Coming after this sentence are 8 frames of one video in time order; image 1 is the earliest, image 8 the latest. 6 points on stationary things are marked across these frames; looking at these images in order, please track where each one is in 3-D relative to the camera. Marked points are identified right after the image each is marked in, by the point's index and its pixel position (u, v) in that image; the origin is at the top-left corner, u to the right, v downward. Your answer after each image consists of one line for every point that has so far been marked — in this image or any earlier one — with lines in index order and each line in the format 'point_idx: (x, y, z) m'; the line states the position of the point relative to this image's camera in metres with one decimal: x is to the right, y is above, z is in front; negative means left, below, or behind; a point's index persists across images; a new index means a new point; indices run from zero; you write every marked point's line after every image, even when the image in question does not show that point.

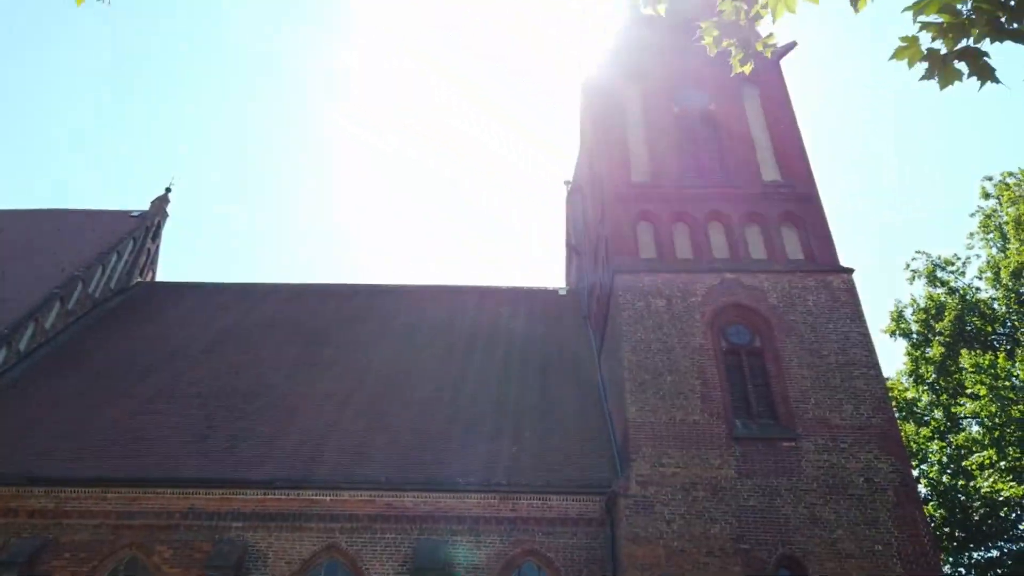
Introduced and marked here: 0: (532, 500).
0: (+0.3, -3.3, +11.5) m
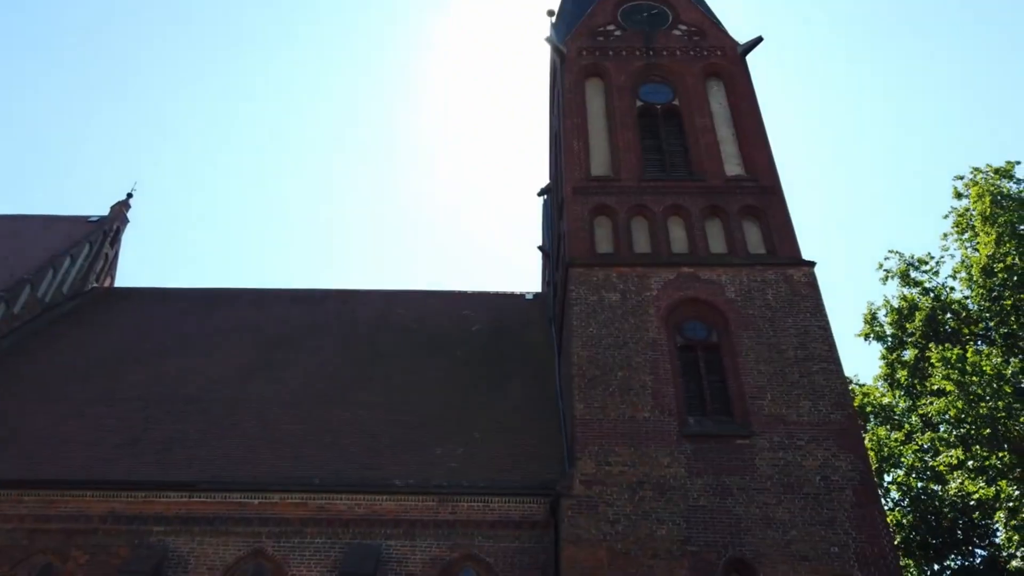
0: (-0.6, -3.1, +10.8) m
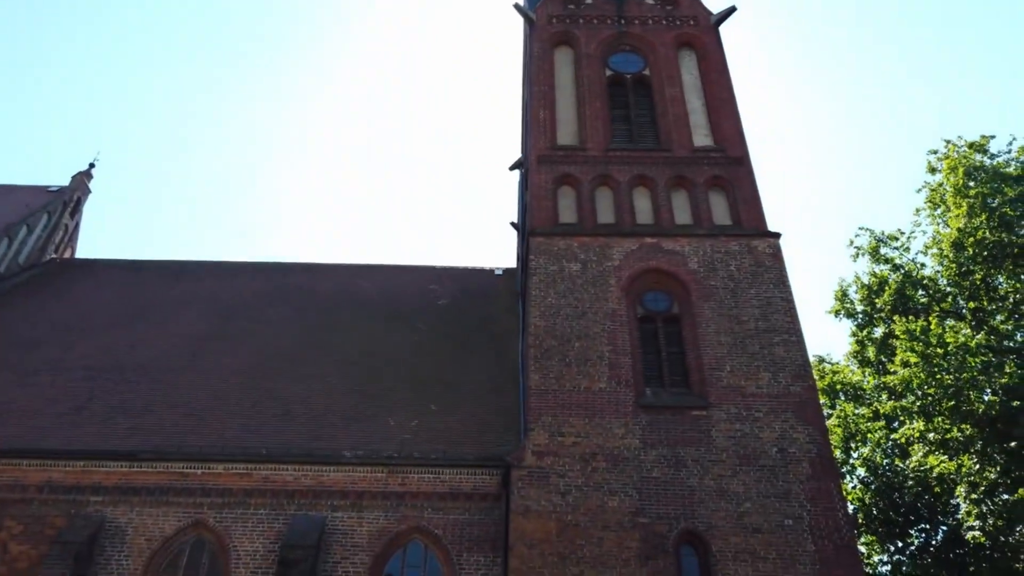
0: (-1.3, -2.6, +10.6) m
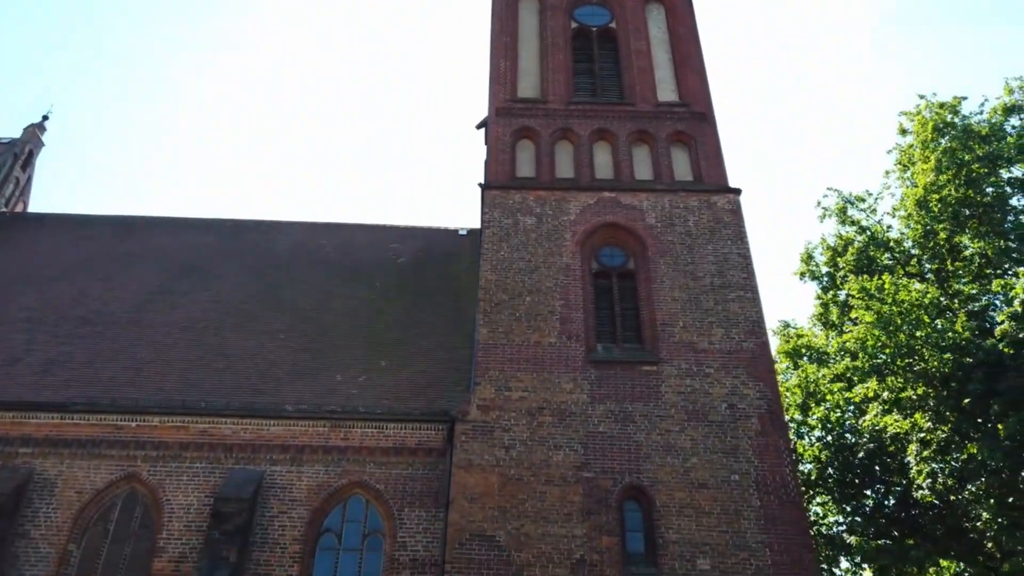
0: (-2.0, -1.9, +10.3) m
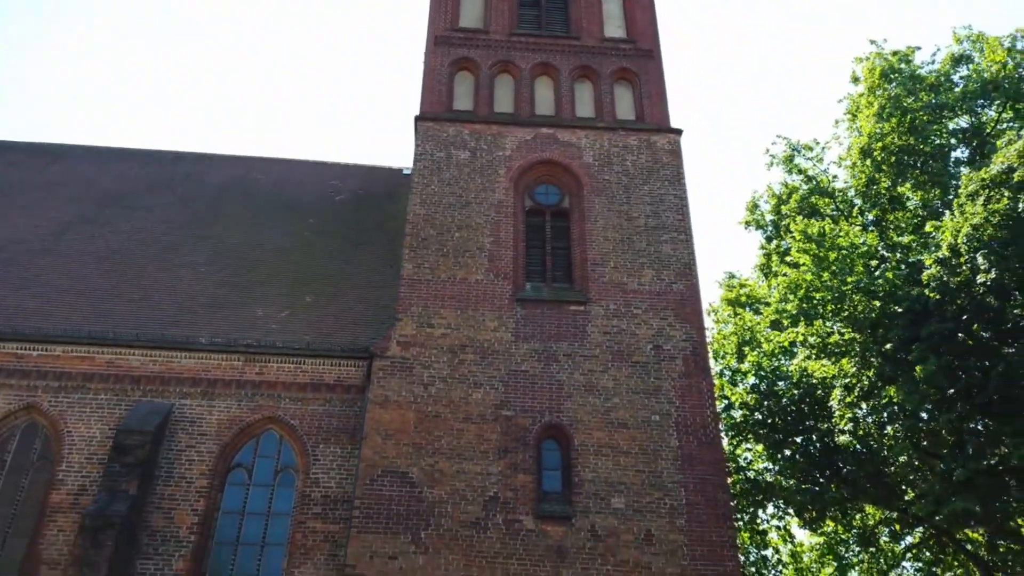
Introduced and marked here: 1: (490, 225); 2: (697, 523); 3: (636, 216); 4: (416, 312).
0: (-3.0, -1.0, +9.9) m
1: (-0.3, +0.9, +10.8) m
2: (+2.1, -2.7, +8.6) m
3: (+1.8, +1.1, +11.0) m
4: (-1.3, -0.3, +9.9) m
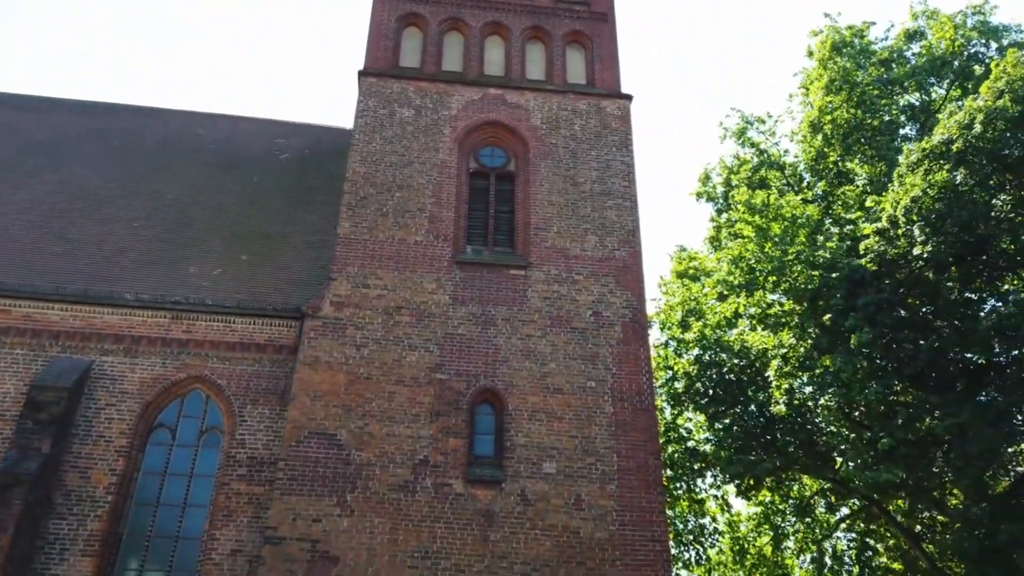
0: (-3.9, -0.4, +9.6) m
1: (-1.1, +1.4, +10.5) m
2: (+1.3, -2.3, +8.6) m
3: (+1.0, +1.6, +10.9) m
4: (-2.1, +0.2, +9.7) m
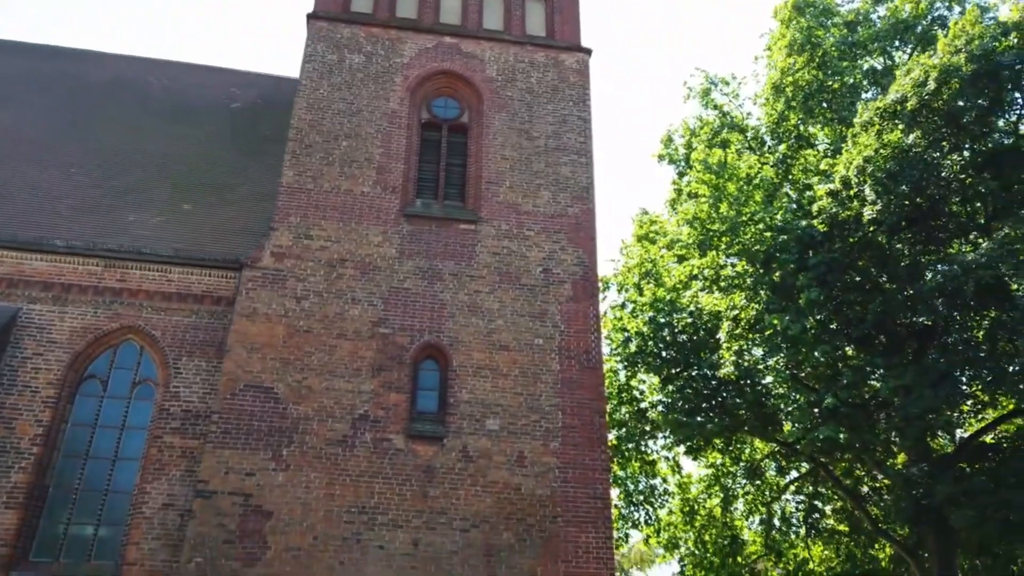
0: (-4.5, +0.2, +9.2) m
1: (-1.8, +2.1, +10.2) m
2: (+0.7, -1.8, +8.5) m
3: (+0.4, +2.2, +10.6) m
4: (-2.7, +0.8, +9.3) m
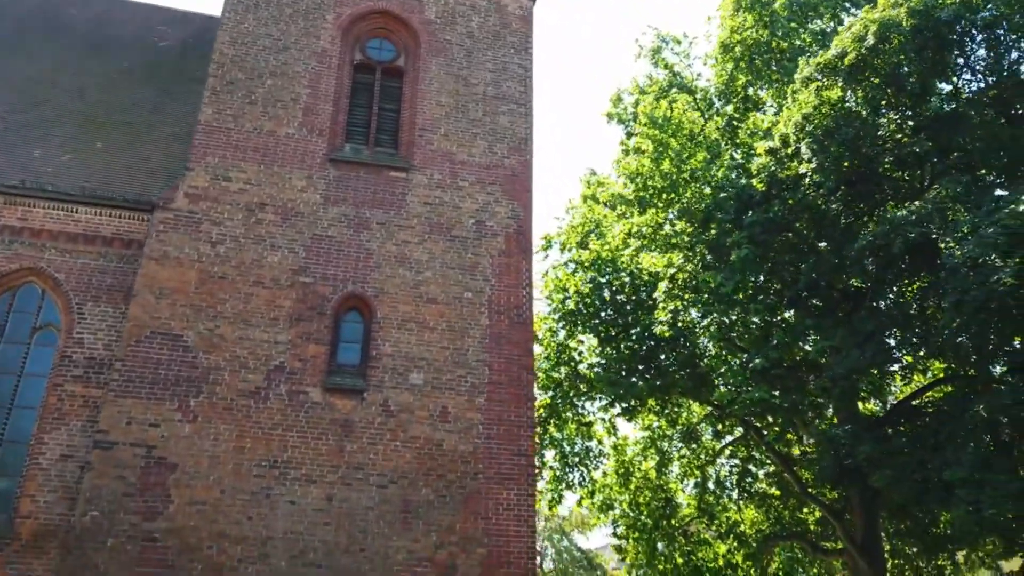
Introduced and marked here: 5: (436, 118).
0: (-5.3, +0.9, +8.6) m
1: (-2.6, +2.7, +9.7) m
2: (-0.2, -1.3, +8.3) m
3: (-0.5, +2.8, +10.2) m
4: (-3.5, +1.5, +8.8) m
5: (-1.0, +2.2, +9.8) m
